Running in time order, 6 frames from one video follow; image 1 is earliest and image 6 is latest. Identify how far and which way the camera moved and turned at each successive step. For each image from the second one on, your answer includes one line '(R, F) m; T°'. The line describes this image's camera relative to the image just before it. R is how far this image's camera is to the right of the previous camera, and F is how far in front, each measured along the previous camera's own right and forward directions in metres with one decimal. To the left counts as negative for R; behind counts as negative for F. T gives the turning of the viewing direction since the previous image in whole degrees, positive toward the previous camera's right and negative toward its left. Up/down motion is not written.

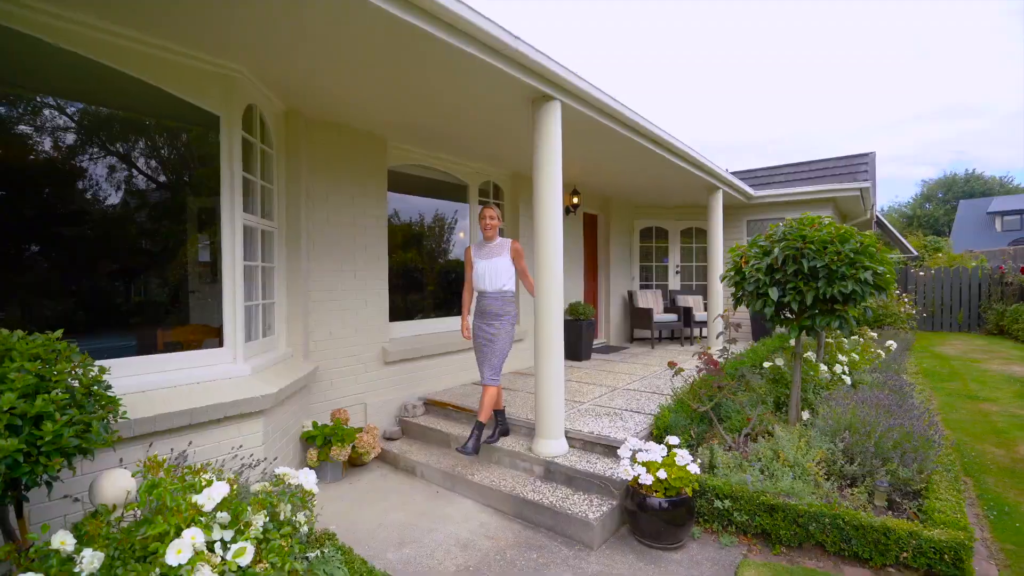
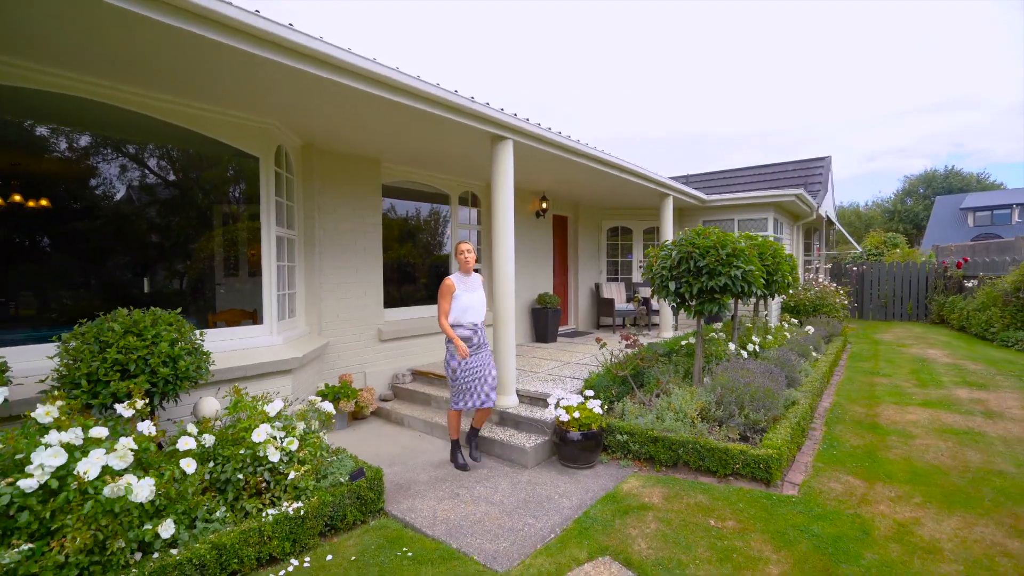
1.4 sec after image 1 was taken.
(+0.3, -1.1) m; 0°
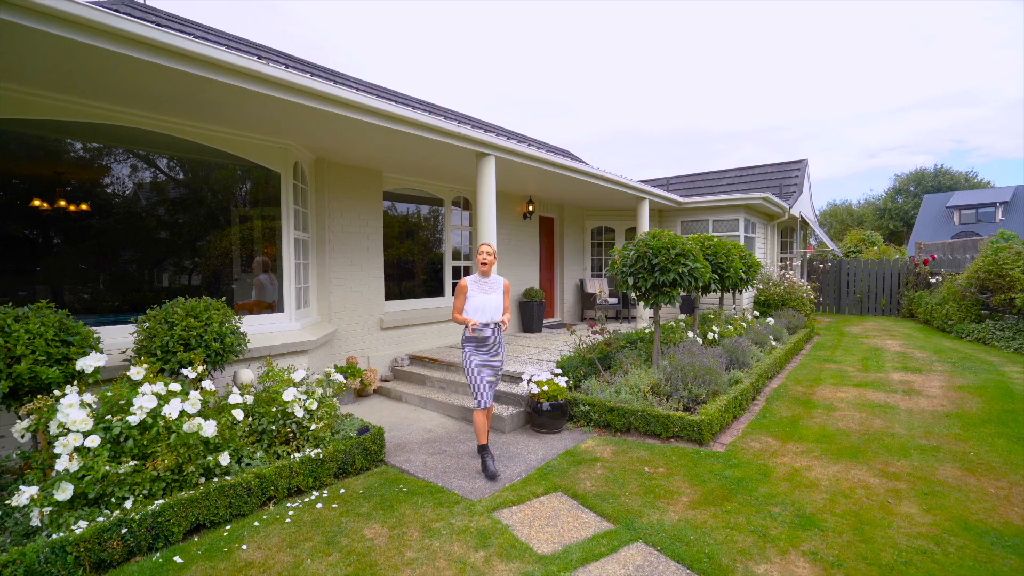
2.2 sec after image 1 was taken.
(+0.2, -0.7) m; 0°
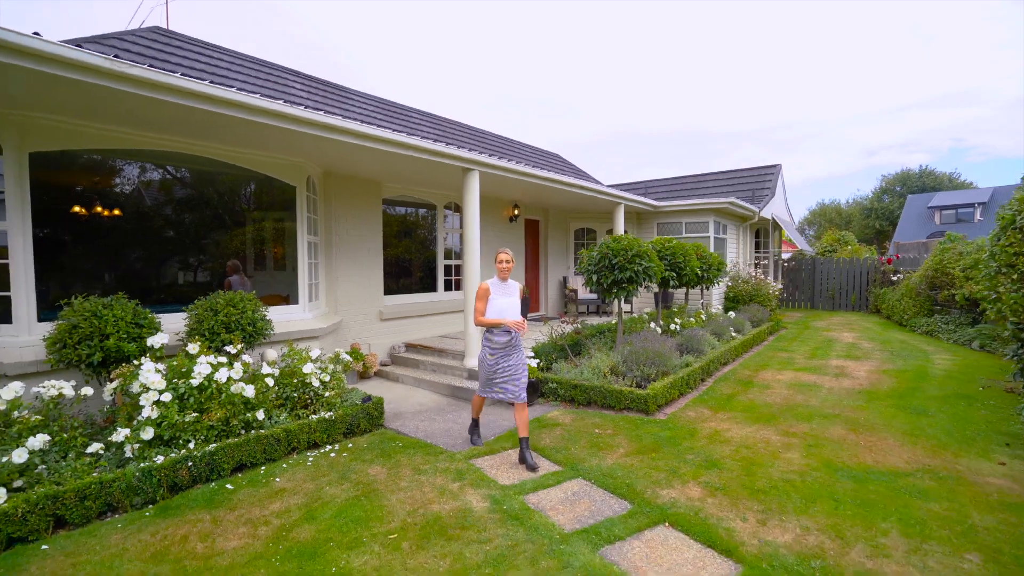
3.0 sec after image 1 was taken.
(+0.2, -0.8) m; 0°
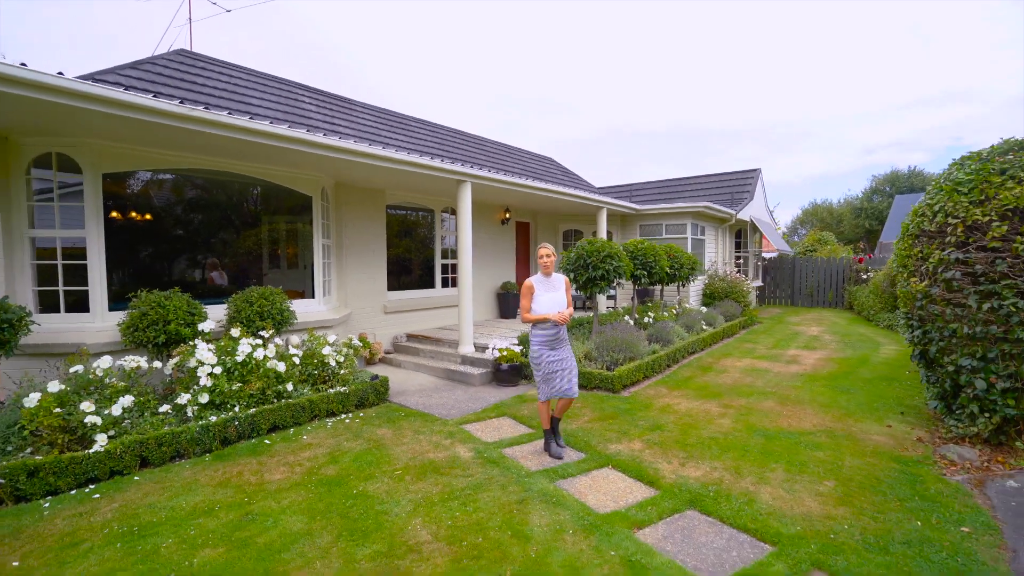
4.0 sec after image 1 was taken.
(+0.2, -0.9) m; 0°
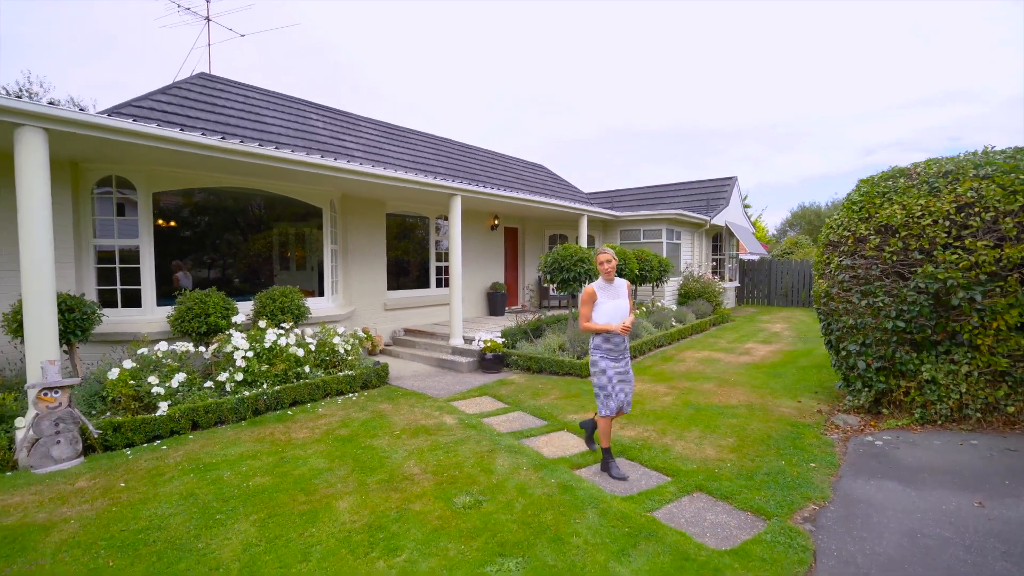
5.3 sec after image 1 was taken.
(+0.2, -1.0) m; 0°
